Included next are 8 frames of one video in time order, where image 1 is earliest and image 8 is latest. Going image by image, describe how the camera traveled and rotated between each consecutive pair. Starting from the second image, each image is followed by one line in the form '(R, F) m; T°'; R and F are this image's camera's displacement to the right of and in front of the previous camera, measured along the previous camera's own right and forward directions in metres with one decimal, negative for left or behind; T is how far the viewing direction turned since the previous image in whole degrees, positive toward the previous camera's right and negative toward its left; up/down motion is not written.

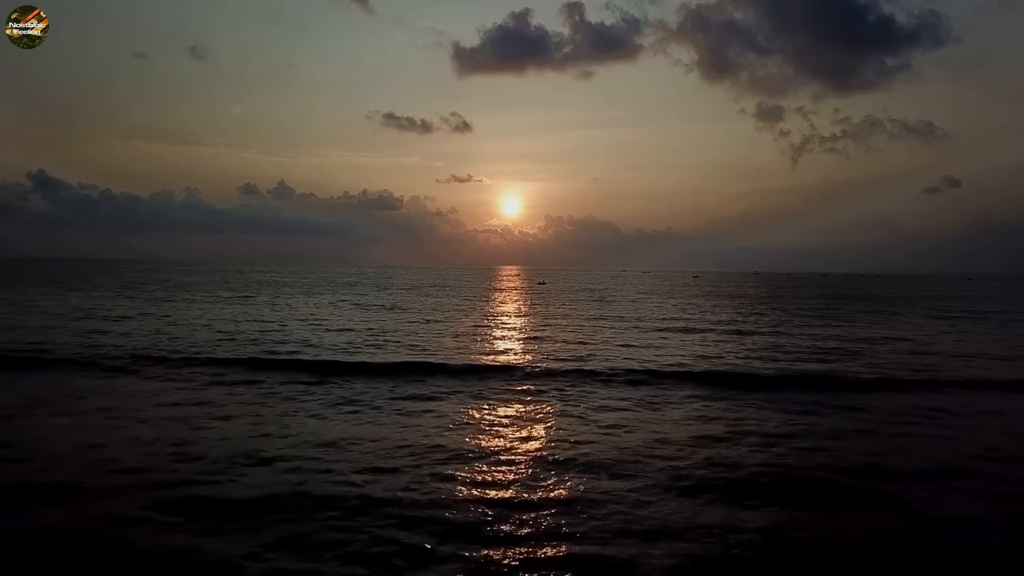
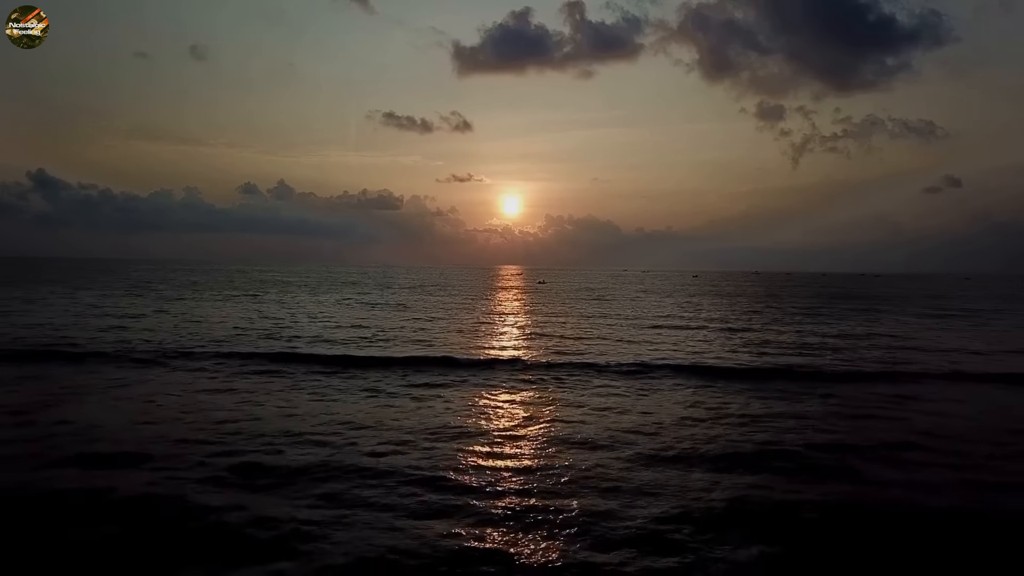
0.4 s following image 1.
(-0.9, +1.3) m; 0°
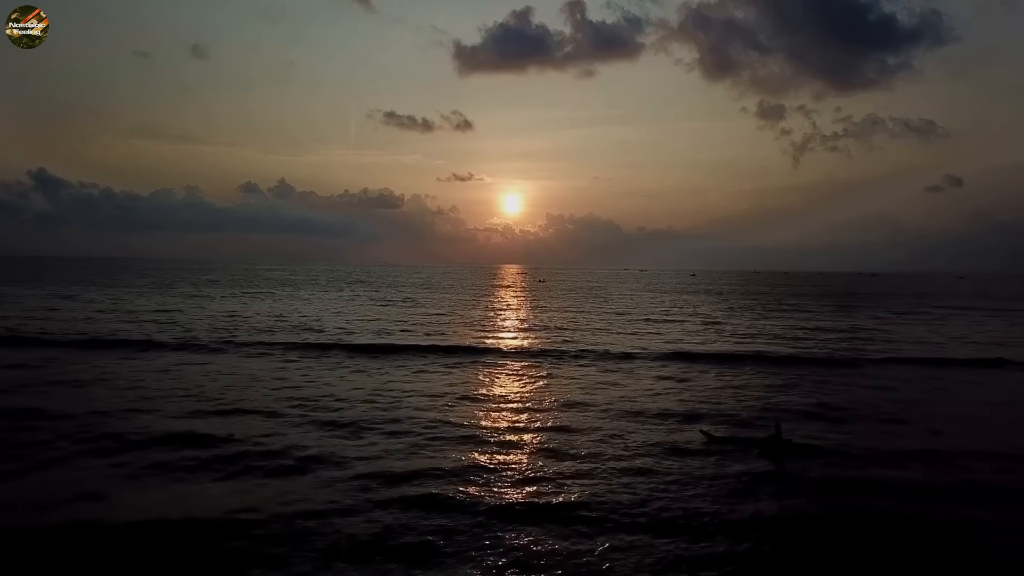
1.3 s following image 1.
(-0.2, -4.8) m; 0°
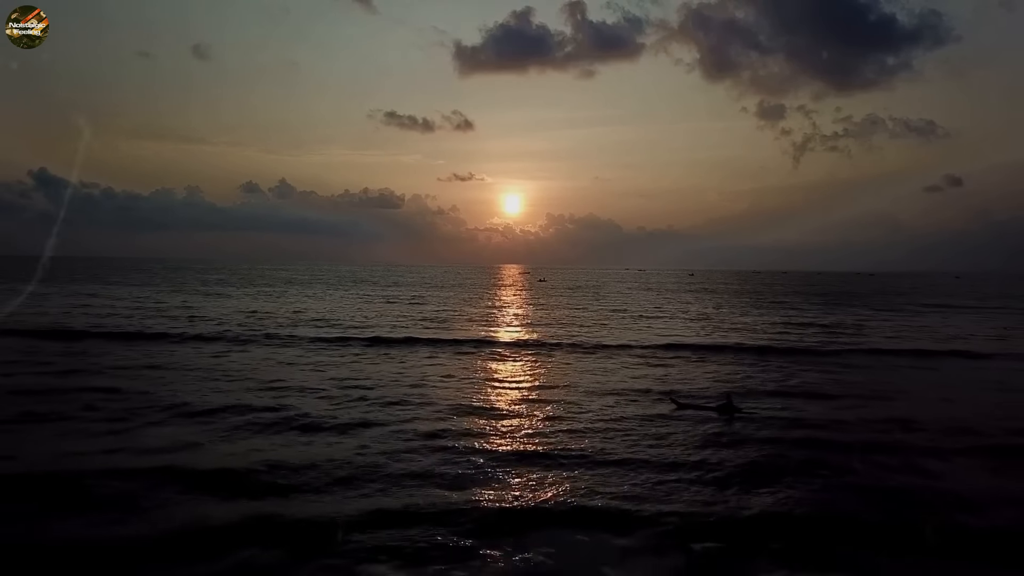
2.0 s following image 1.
(-0.1, -3.2) m; 0°
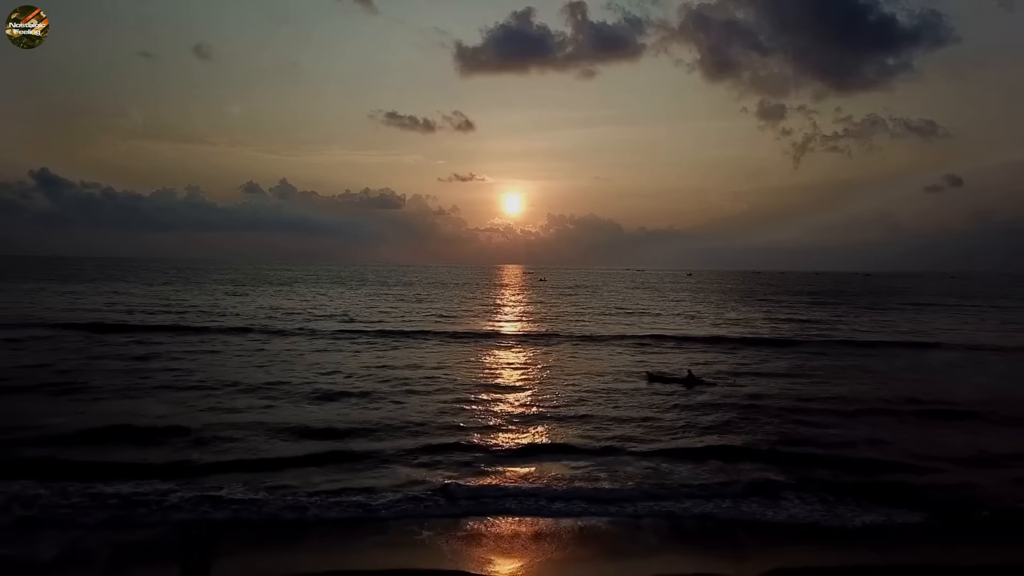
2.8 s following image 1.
(-0.1, -3.9) m; 0°
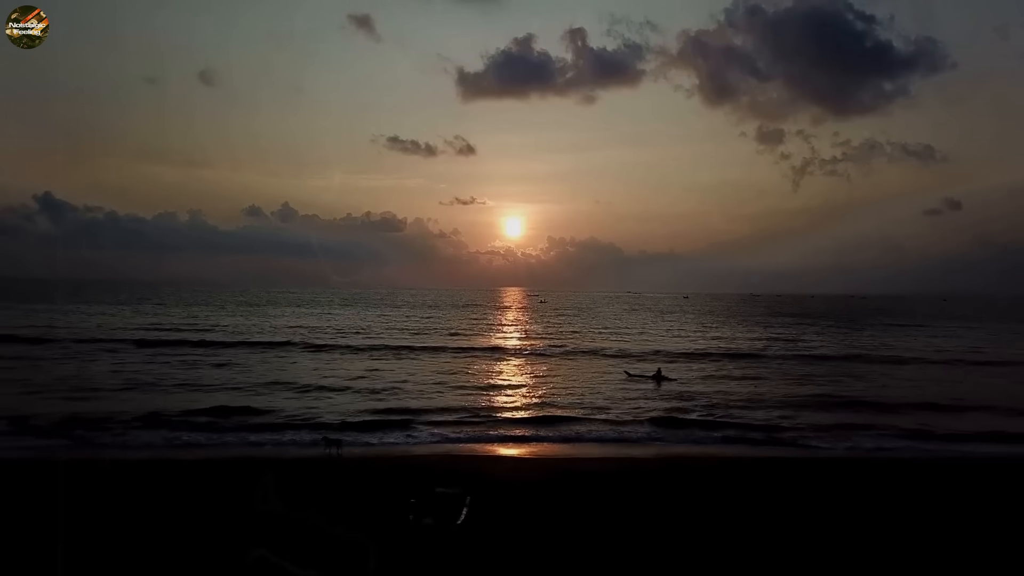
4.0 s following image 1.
(-0.1, -5.5) m; 0°
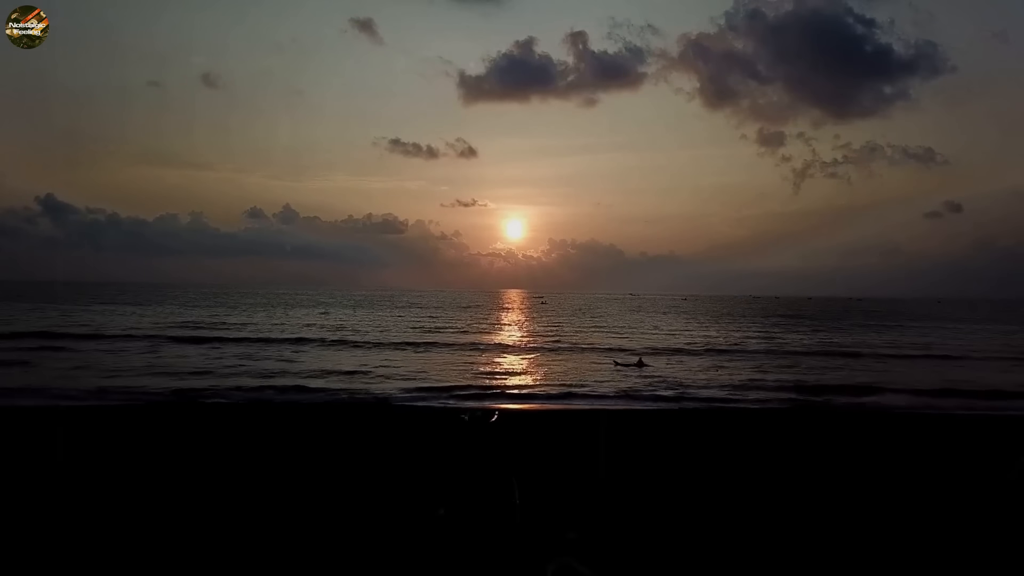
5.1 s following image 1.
(-0.1, -4.8) m; 0°
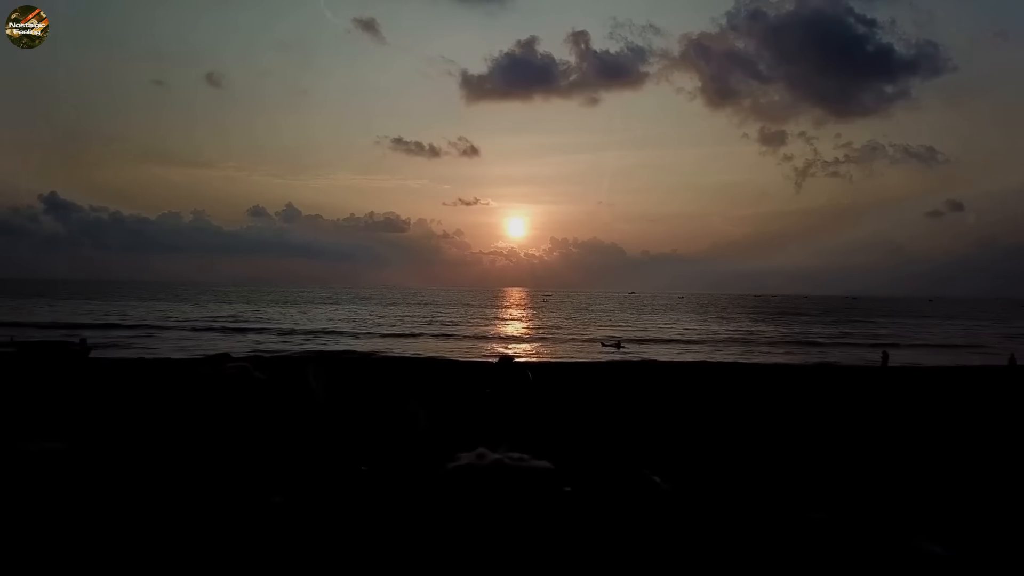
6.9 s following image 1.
(-0.2, -7.7) m; 0°
